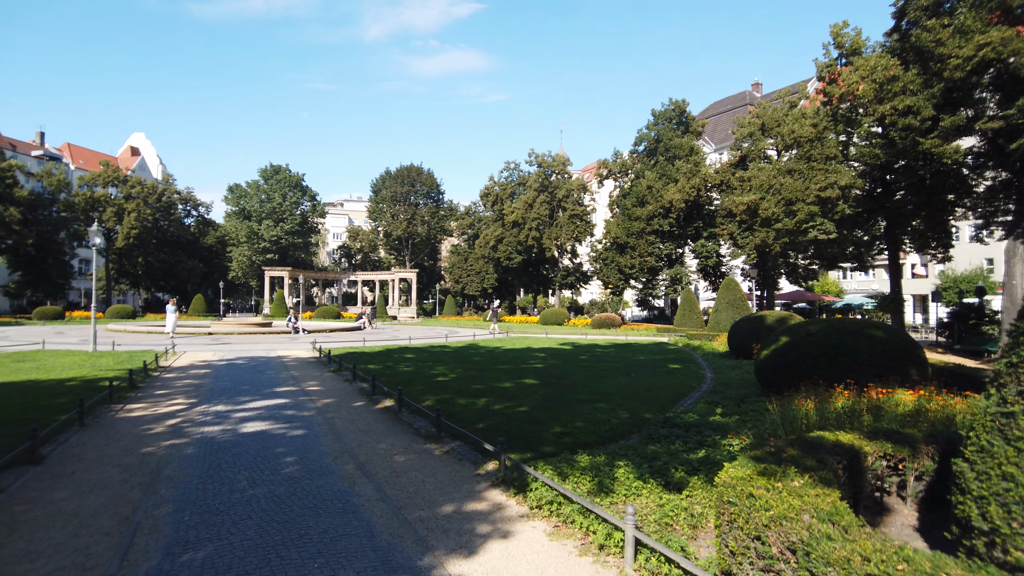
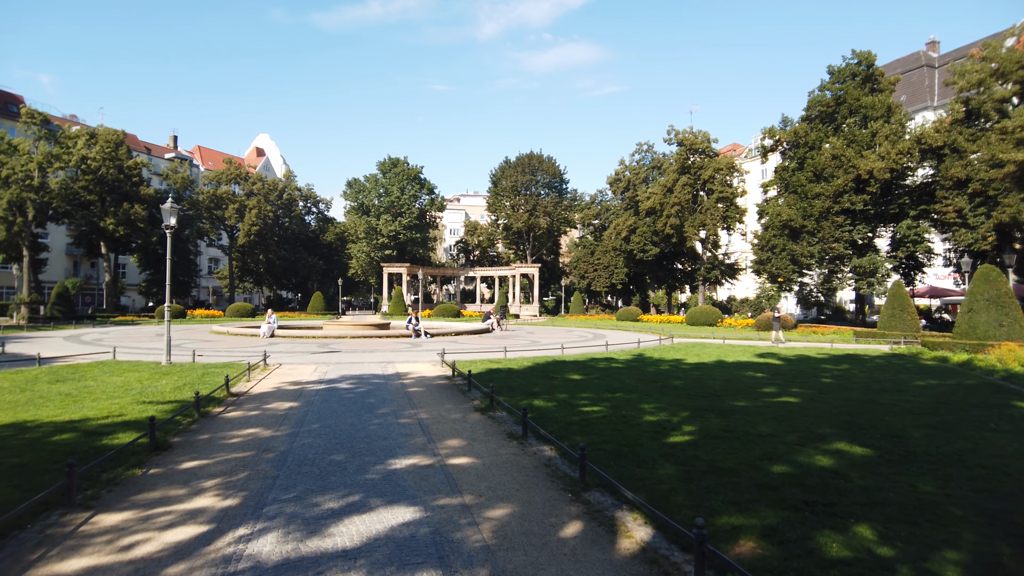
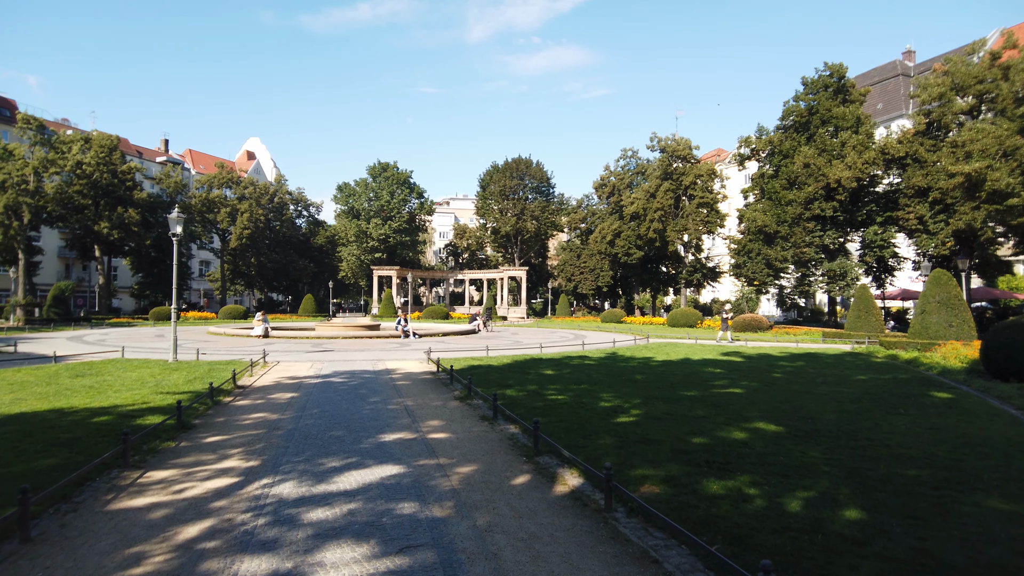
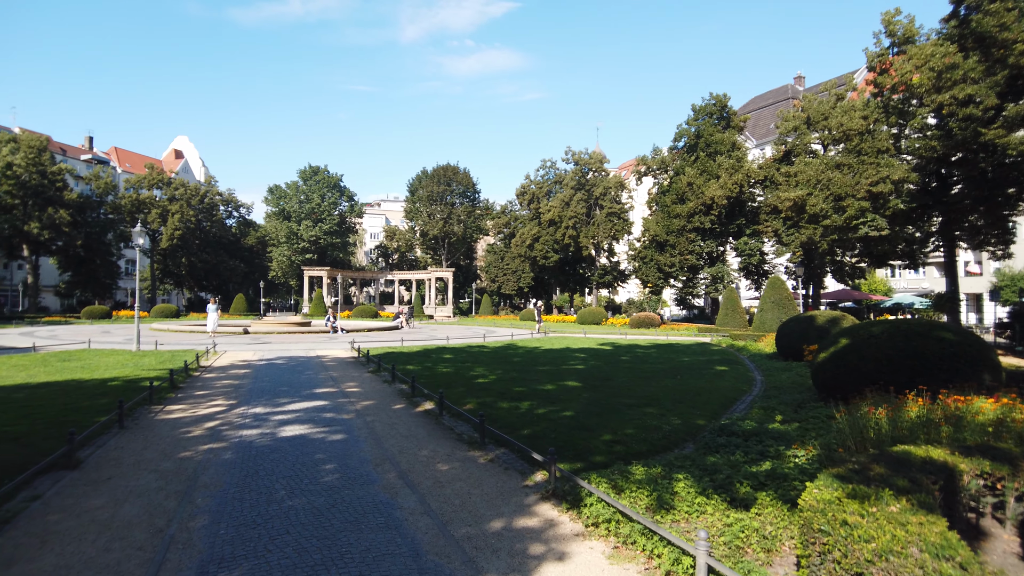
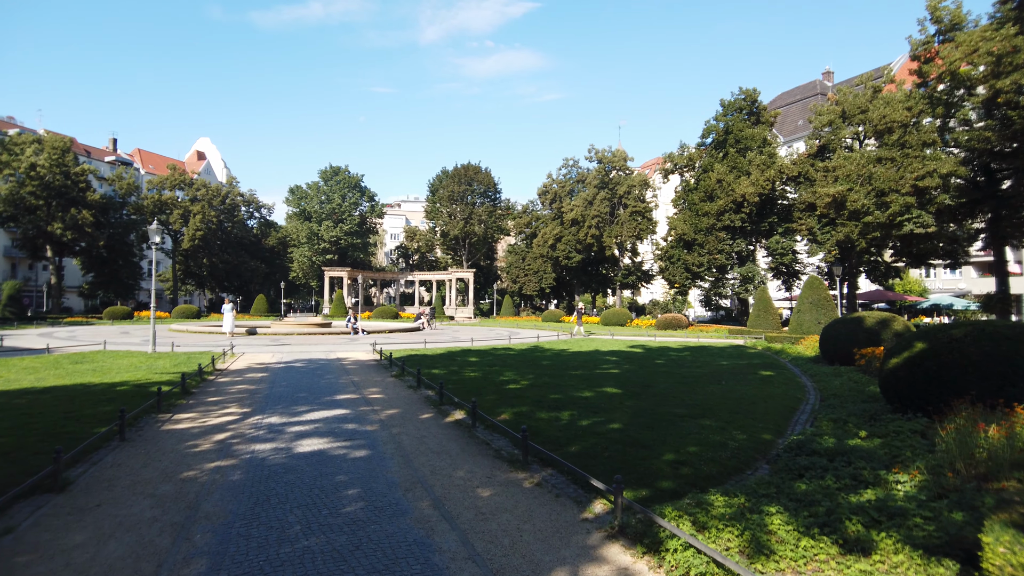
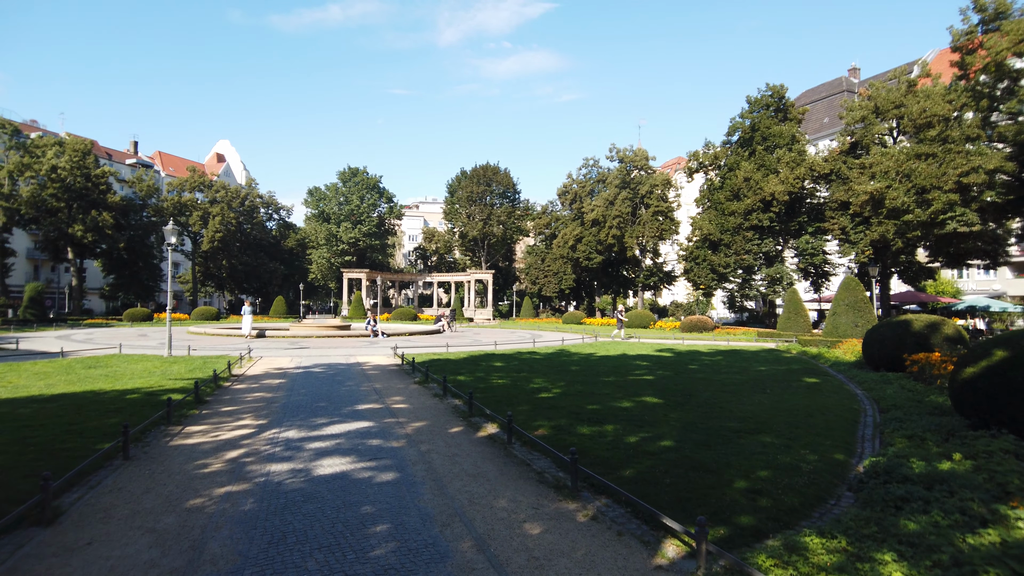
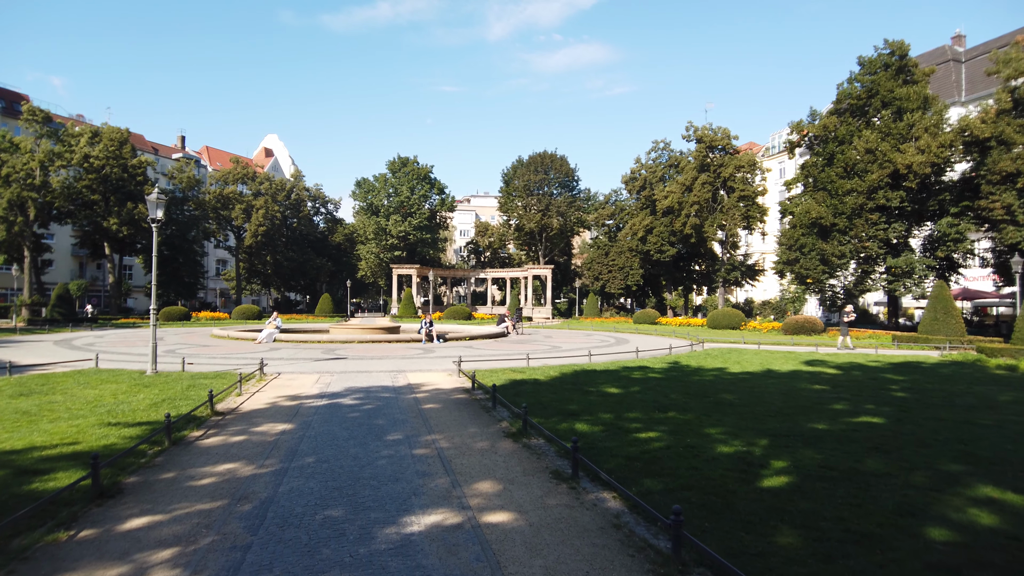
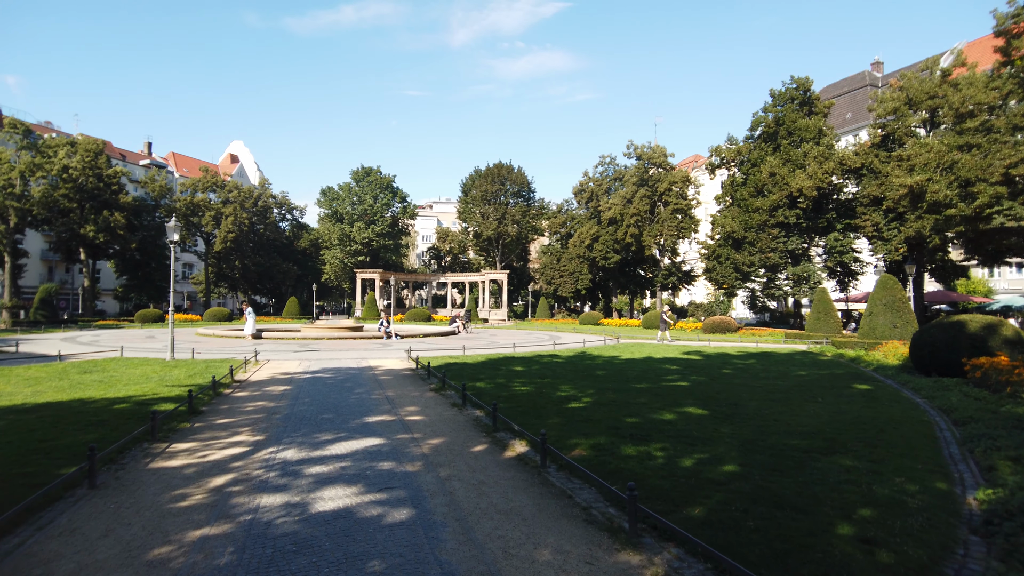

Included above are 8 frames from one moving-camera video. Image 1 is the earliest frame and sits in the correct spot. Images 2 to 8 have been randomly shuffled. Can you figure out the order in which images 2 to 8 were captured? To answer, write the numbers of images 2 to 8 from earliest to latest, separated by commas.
4, 5, 6, 8, 3, 2, 7
